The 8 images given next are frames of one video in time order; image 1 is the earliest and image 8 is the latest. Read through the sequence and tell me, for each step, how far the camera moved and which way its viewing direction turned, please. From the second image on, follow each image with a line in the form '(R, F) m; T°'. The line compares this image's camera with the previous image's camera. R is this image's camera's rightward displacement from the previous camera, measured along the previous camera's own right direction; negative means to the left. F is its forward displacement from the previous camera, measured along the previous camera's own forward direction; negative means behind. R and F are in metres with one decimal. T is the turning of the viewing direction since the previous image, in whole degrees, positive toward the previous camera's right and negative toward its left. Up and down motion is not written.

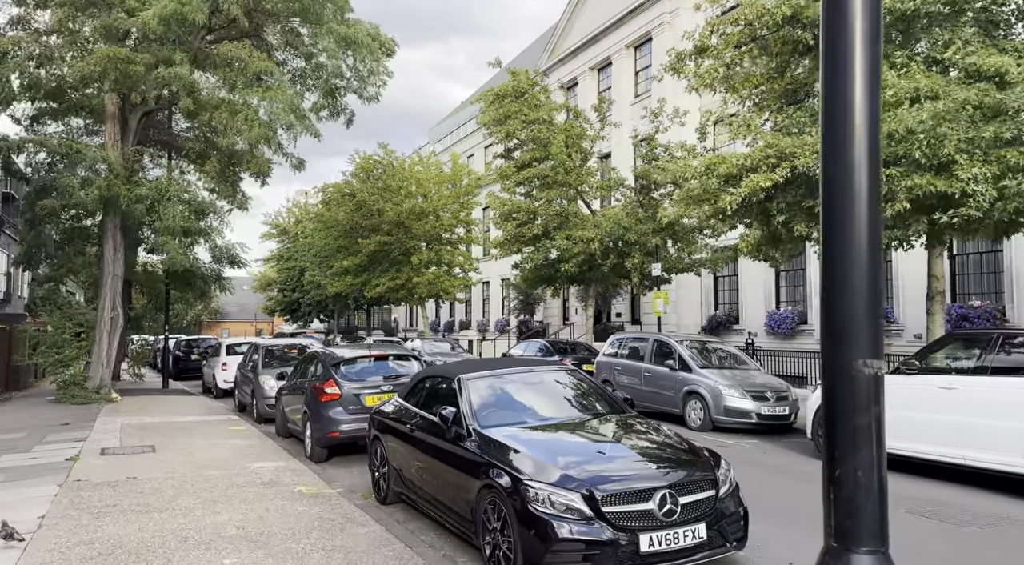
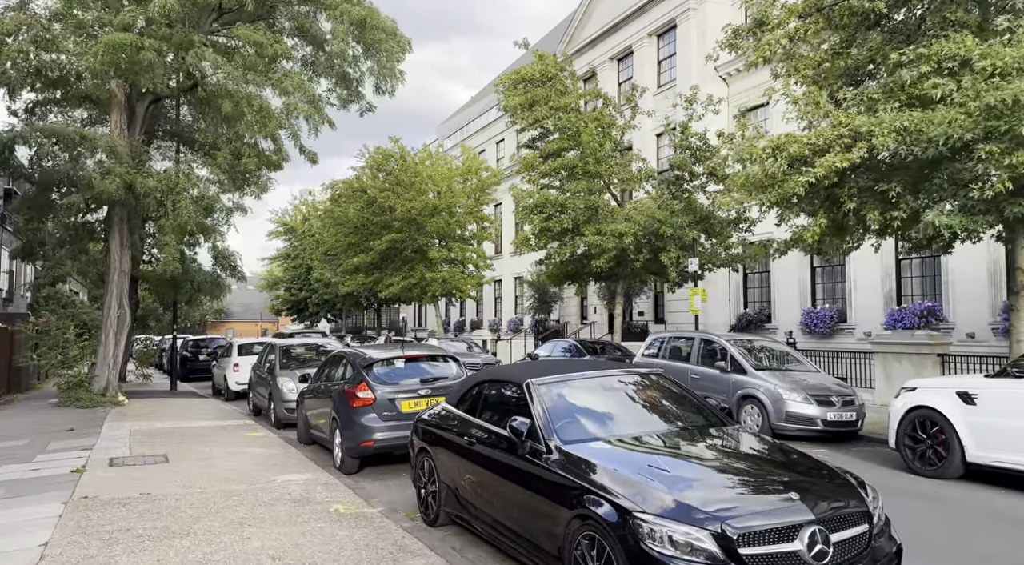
(-0.6, +0.8) m; 0°
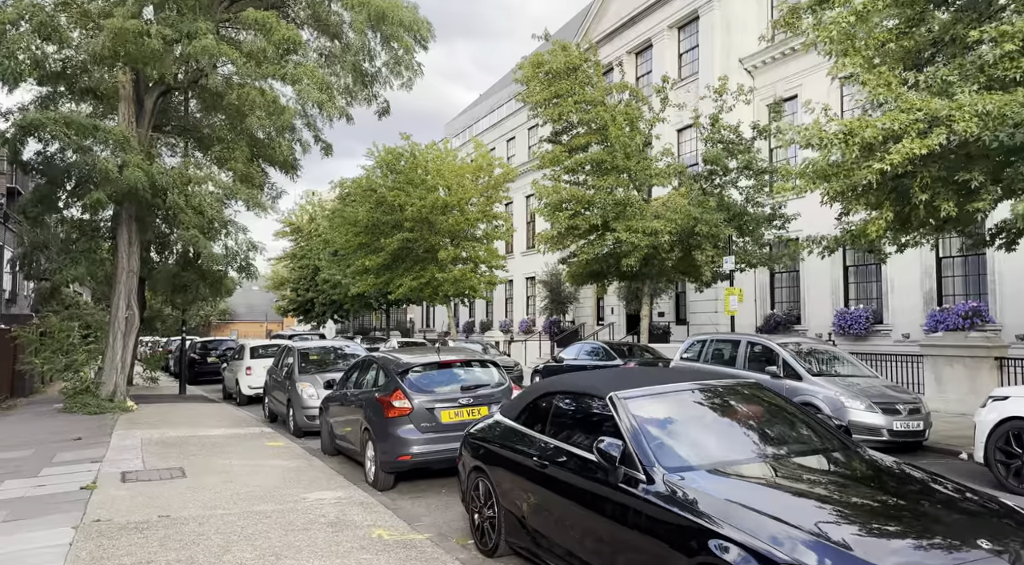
(-0.5, +0.7) m; 0°
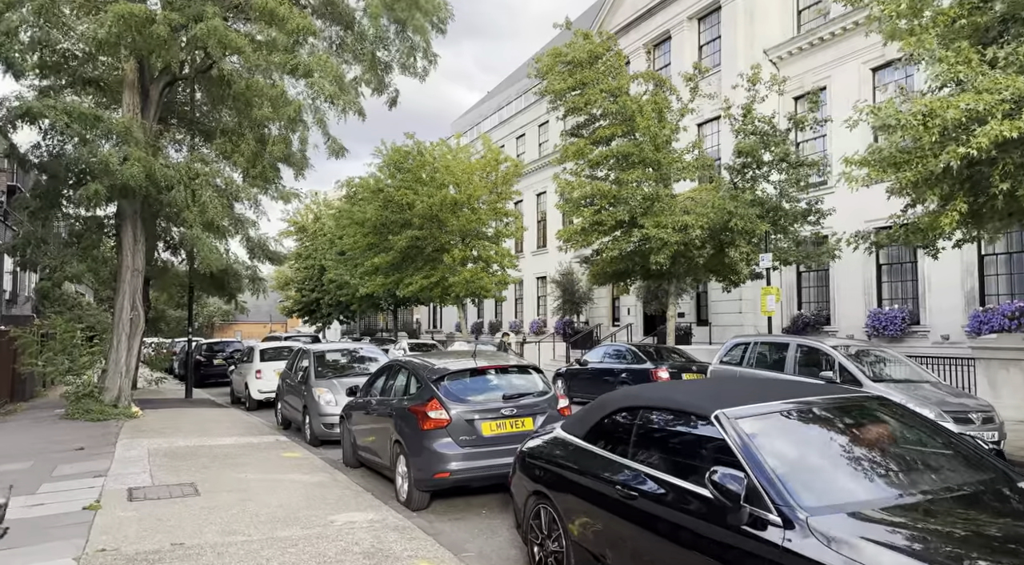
(-0.4, +0.7) m; 0°
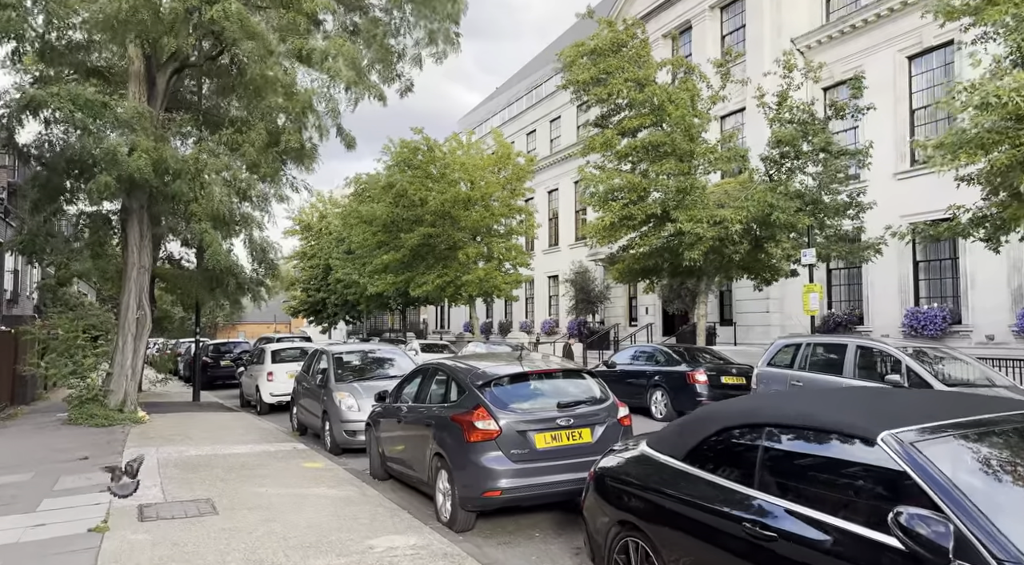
(-0.5, +0.7) m; 0°
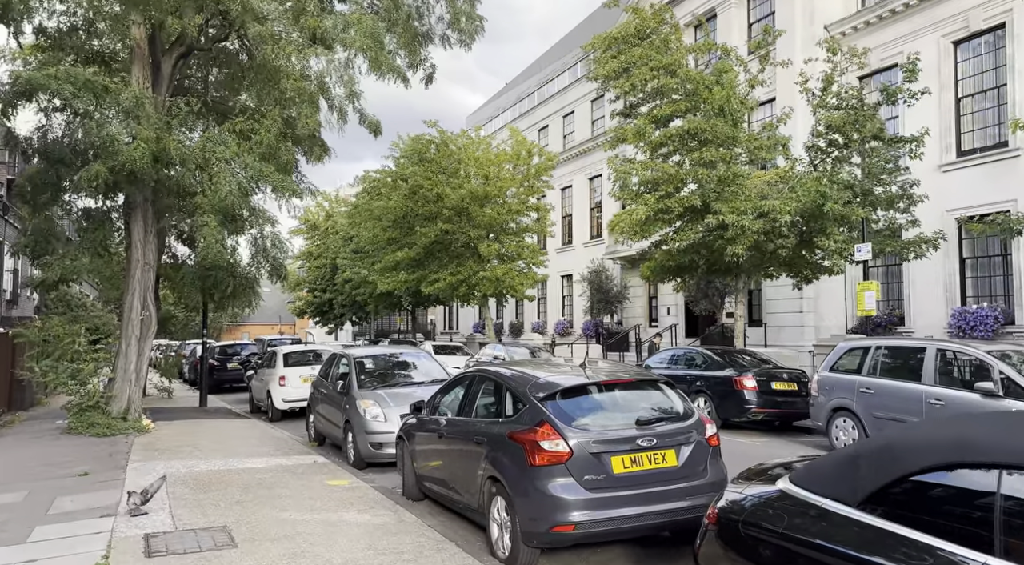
(-0.5, +0.9) m; 0°
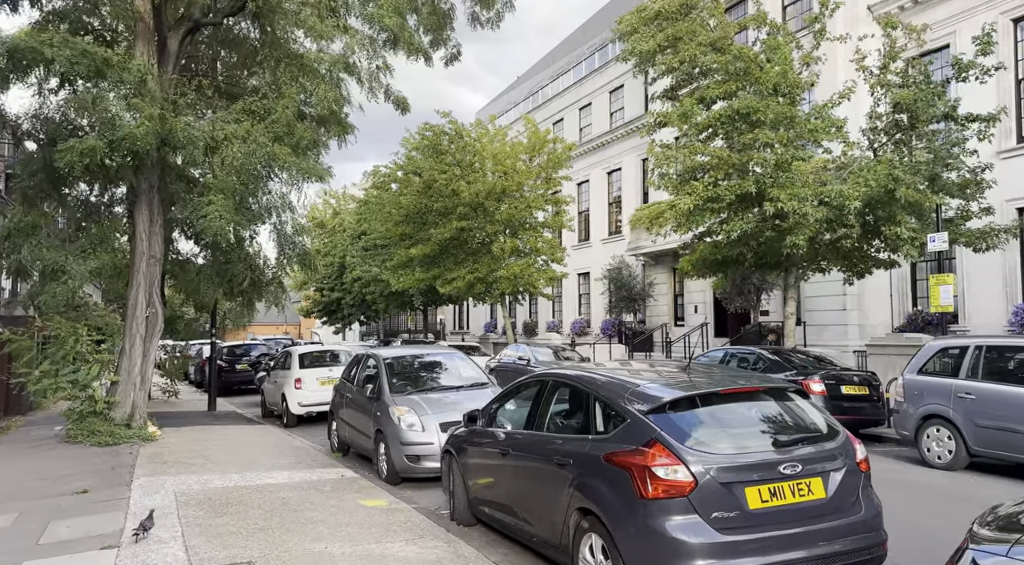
(-0.6, +1.0) m; 0°
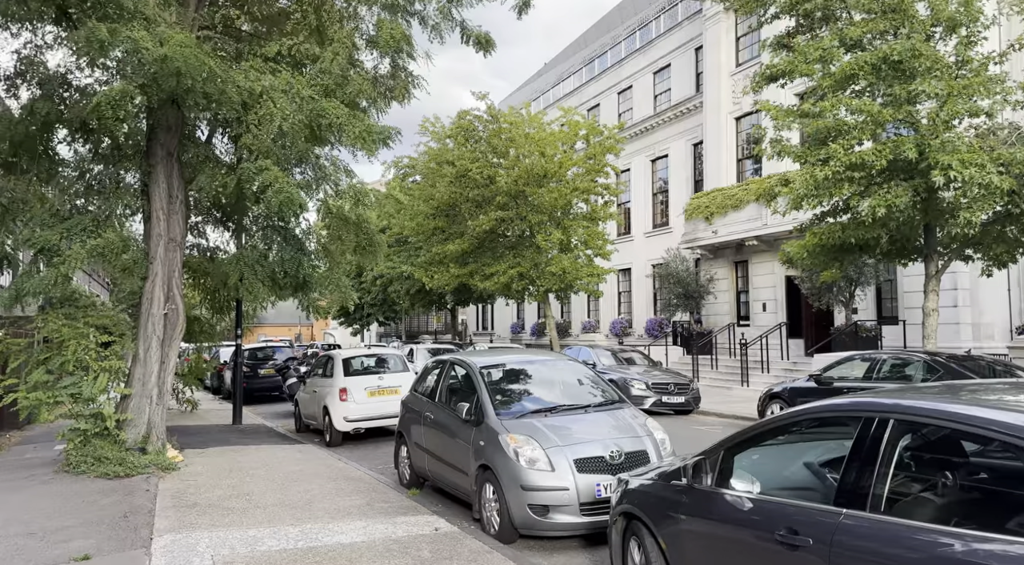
(-1.3, +2.2) m; -1°
